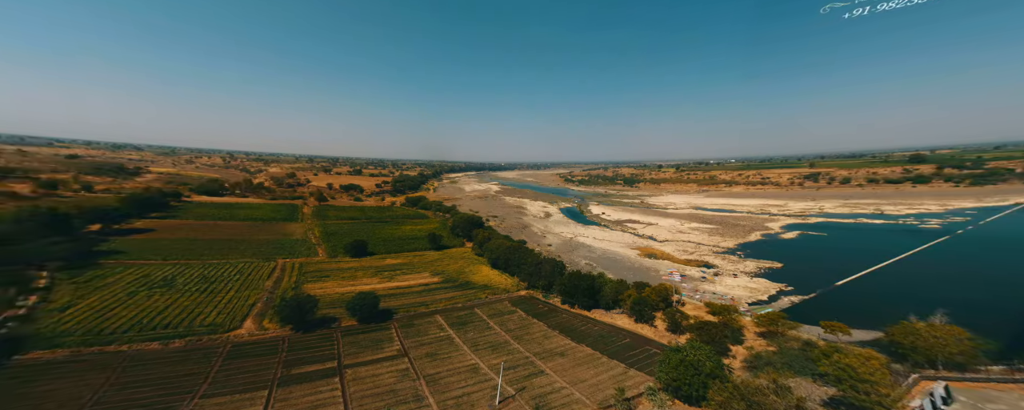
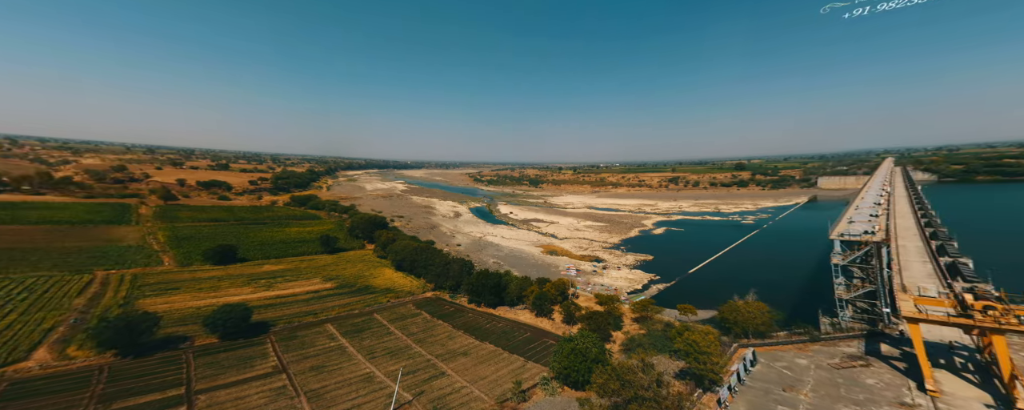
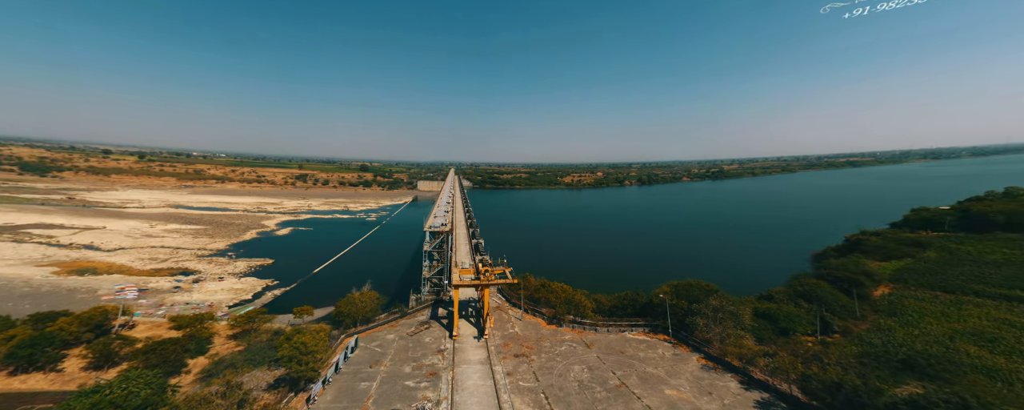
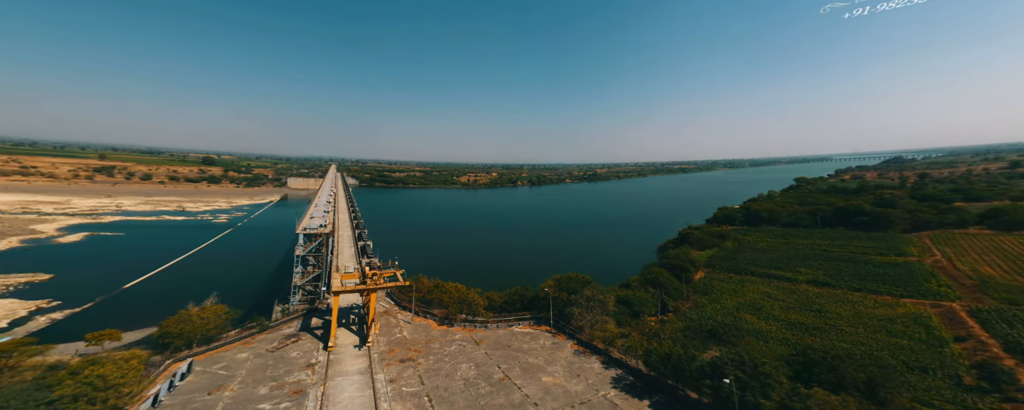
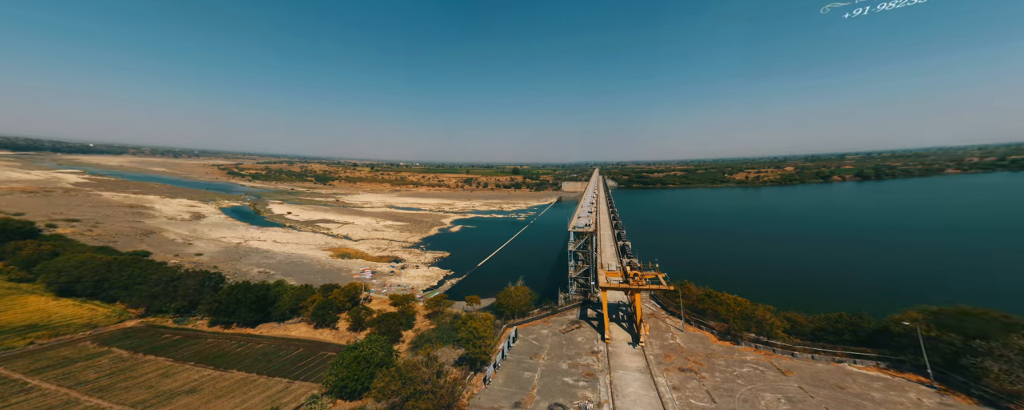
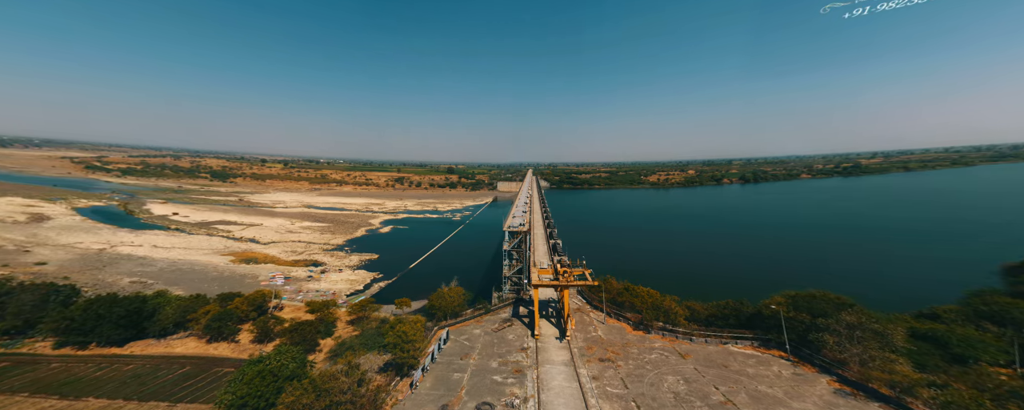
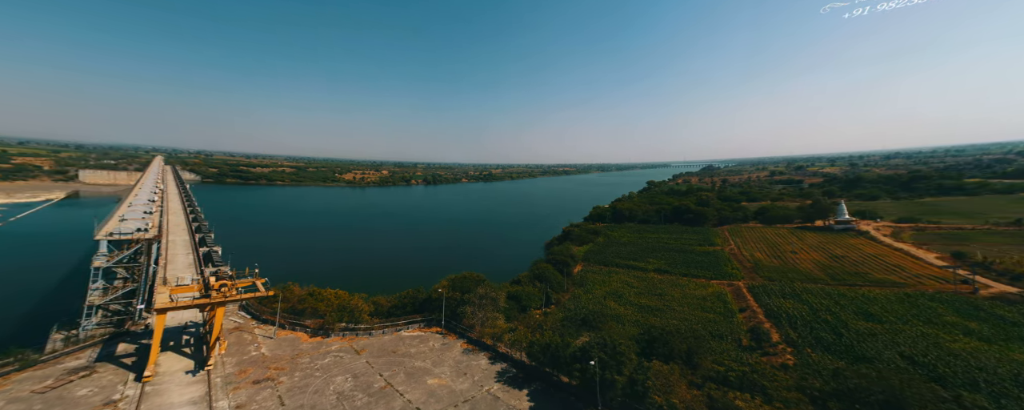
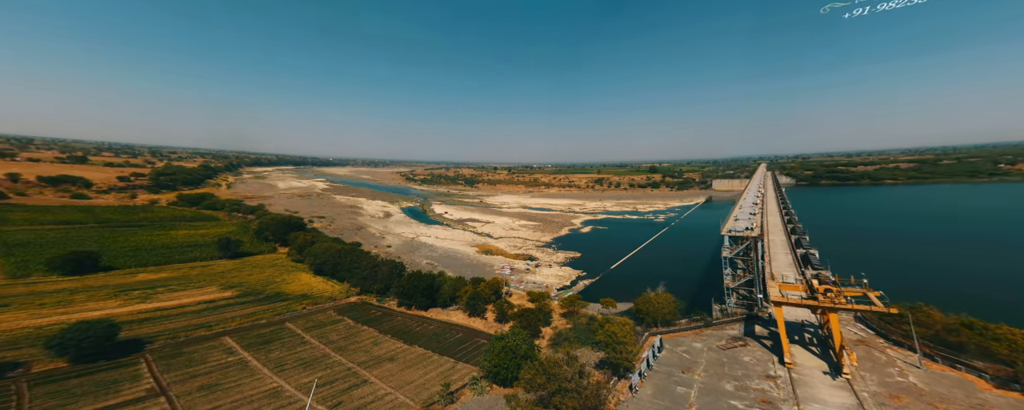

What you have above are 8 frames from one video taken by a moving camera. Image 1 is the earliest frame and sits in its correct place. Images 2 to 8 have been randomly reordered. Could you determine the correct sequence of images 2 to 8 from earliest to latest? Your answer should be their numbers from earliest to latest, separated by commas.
2, 8, 5, 6, 3, 4, 7
